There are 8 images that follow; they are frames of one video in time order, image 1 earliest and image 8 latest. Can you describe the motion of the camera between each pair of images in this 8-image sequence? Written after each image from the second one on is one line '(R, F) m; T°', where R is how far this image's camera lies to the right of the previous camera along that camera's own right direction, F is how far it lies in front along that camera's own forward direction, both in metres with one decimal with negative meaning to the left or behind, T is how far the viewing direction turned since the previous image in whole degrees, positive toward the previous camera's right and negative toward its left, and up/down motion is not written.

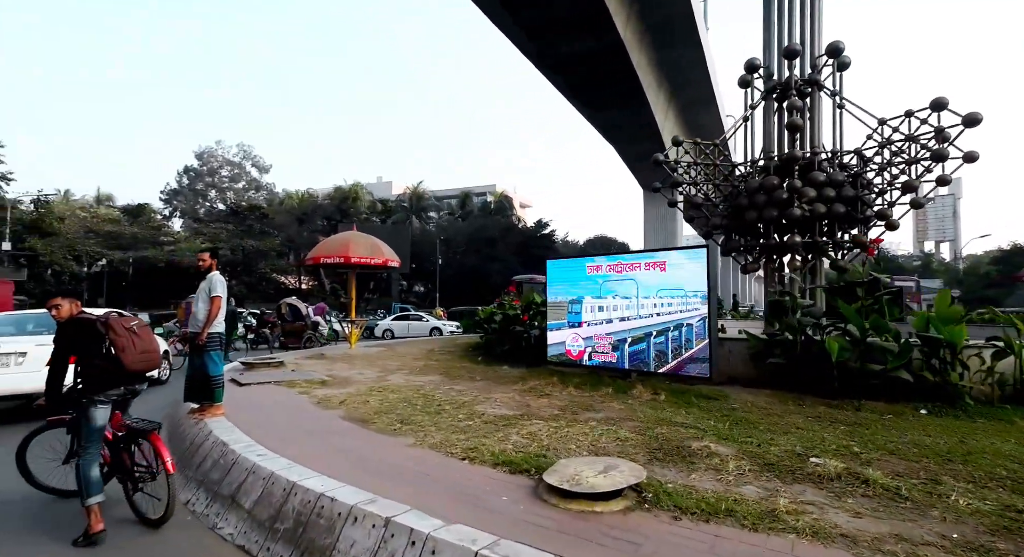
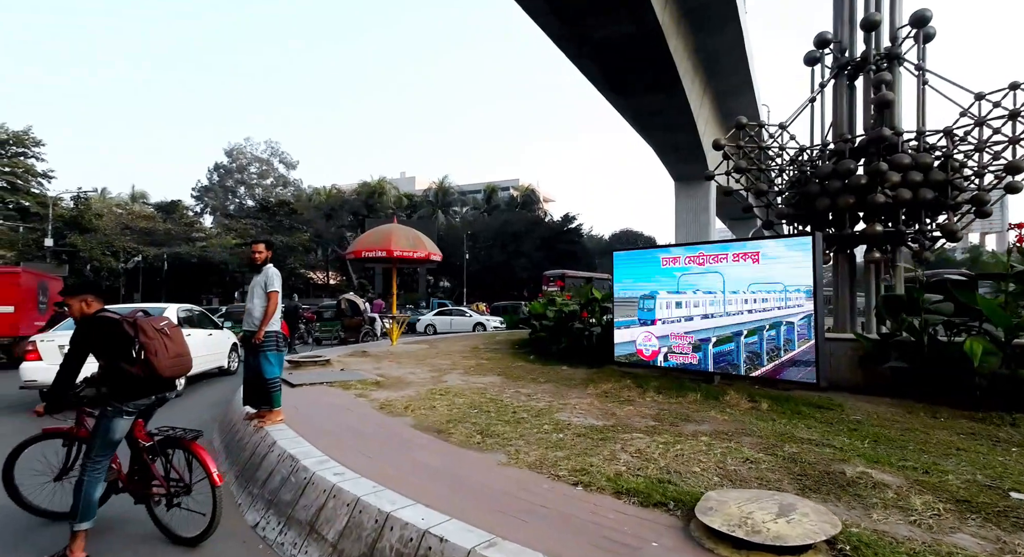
(-0.6, +0.6) m; -2°
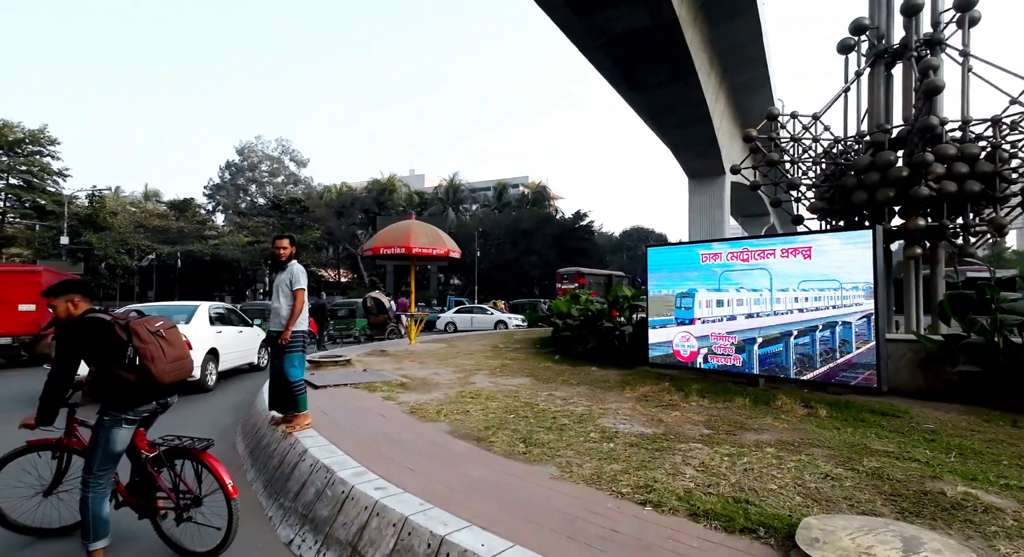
(-0.3, +0.3) m; -1°
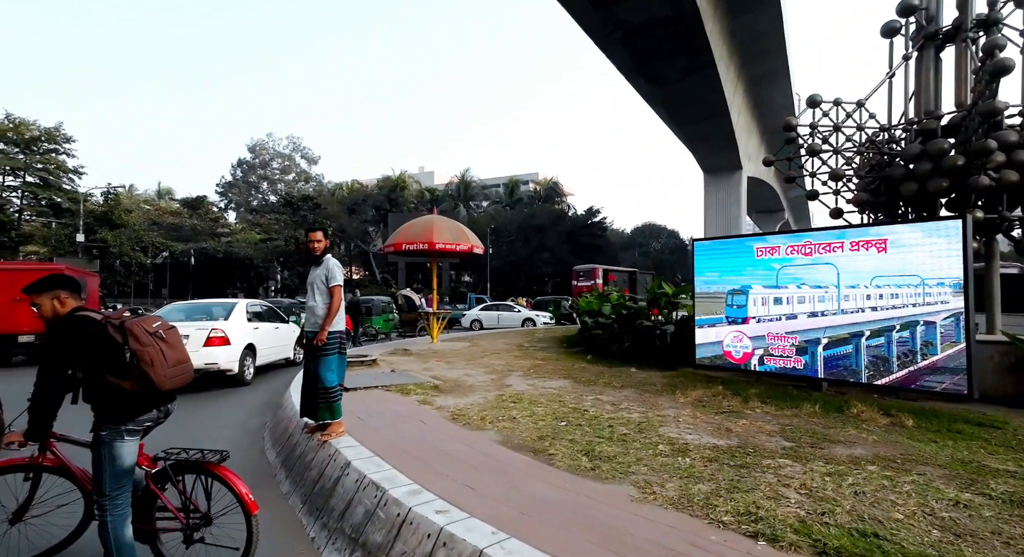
(-0.4, +0.4) m; -1°
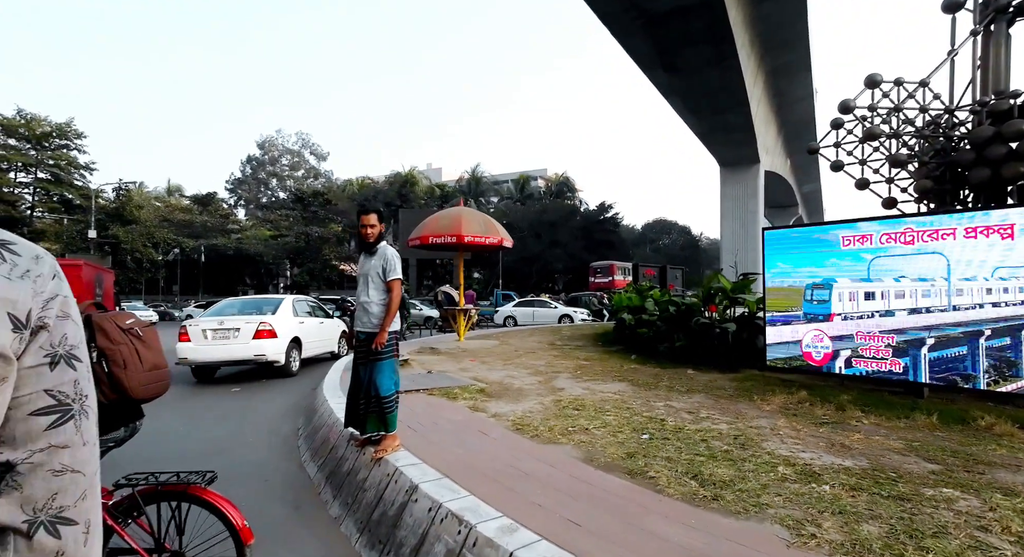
(-0.6, +0.7) m; -1°
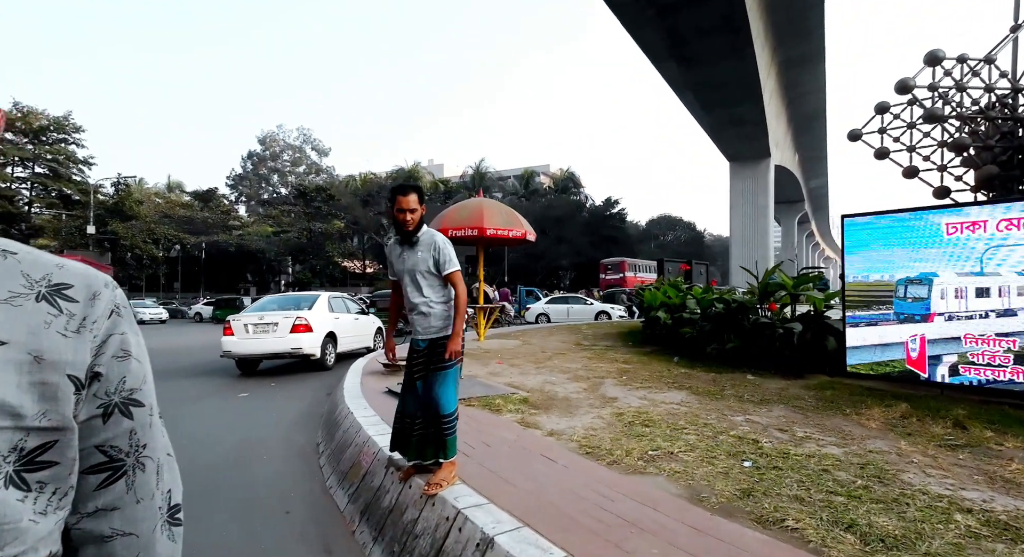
(-0.5, +0.8) m; 0°
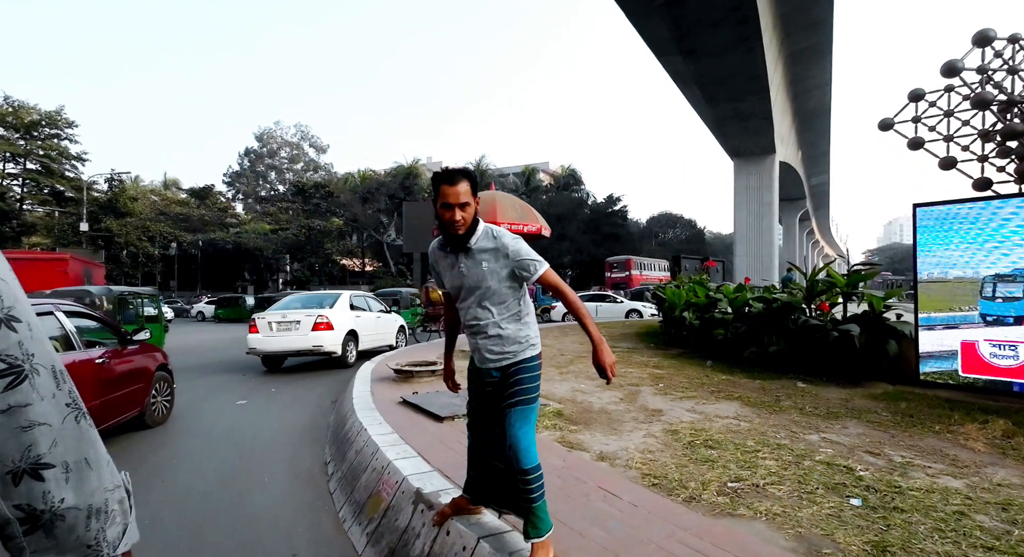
(-0.3, +0.7) m; 0°
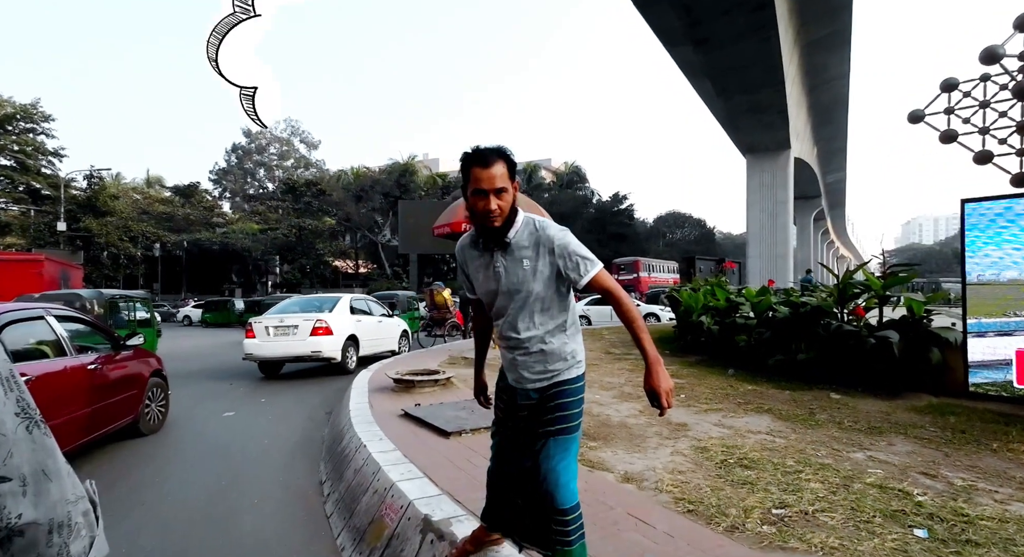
(-0.1, +0.4) m; -1°
